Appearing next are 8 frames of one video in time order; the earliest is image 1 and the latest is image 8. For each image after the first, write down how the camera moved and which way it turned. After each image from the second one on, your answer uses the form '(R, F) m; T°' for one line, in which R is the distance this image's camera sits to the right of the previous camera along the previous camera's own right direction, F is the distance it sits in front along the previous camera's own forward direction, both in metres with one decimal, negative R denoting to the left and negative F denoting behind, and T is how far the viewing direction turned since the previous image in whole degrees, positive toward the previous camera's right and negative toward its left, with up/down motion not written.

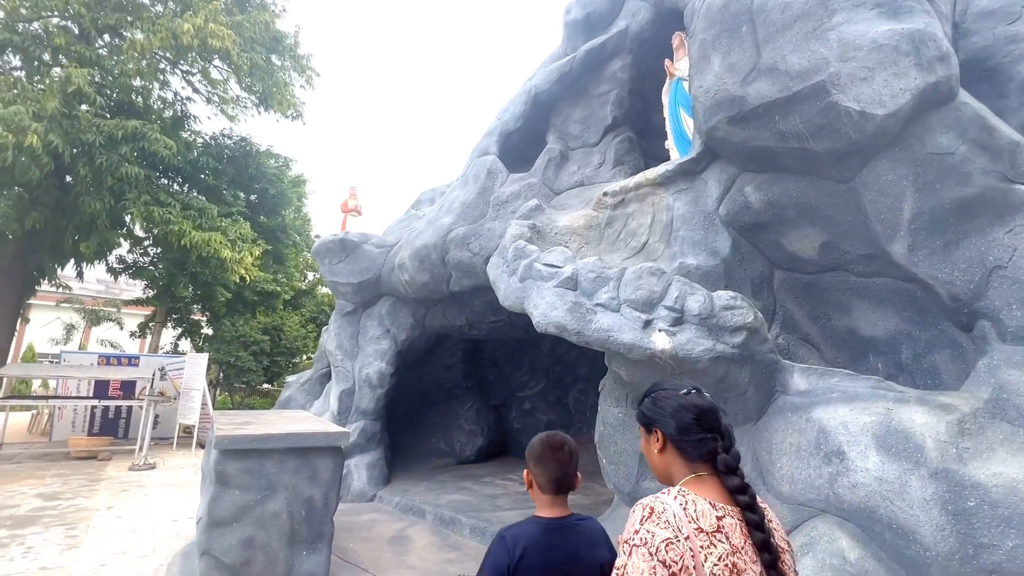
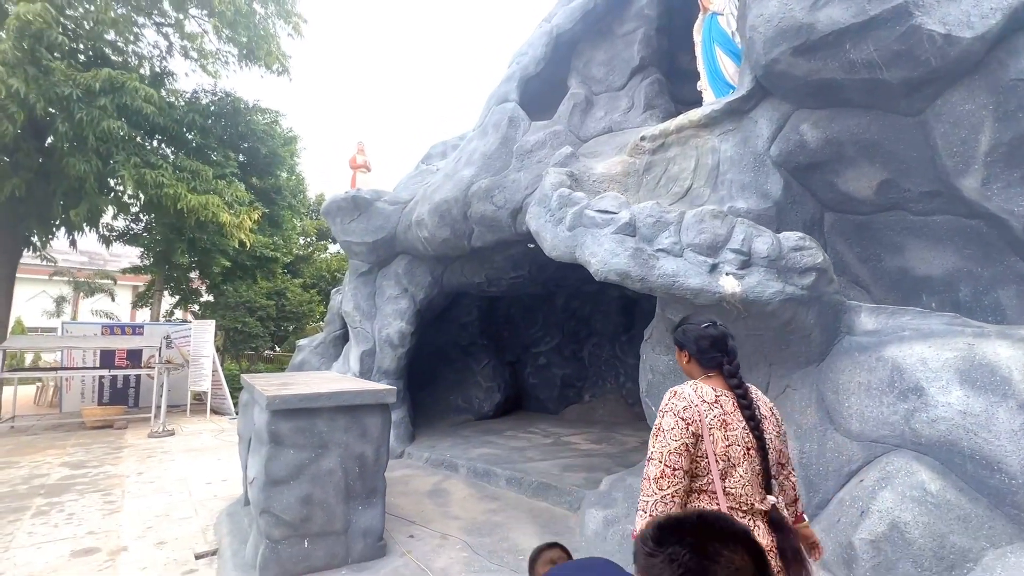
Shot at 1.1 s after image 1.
(-0.4, +0.1) m; +1°
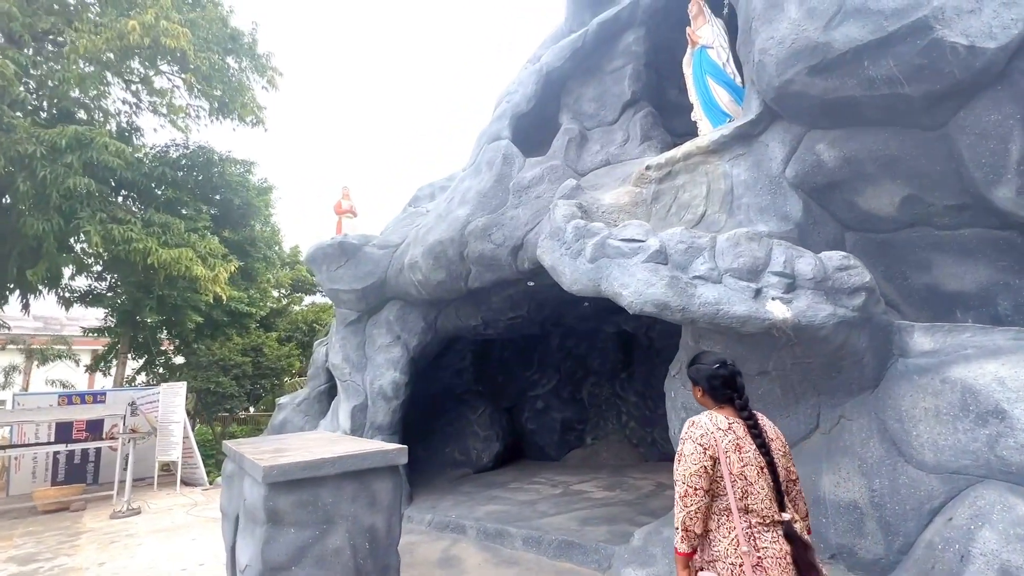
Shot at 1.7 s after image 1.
(-0.3, +0.2) m; +3°
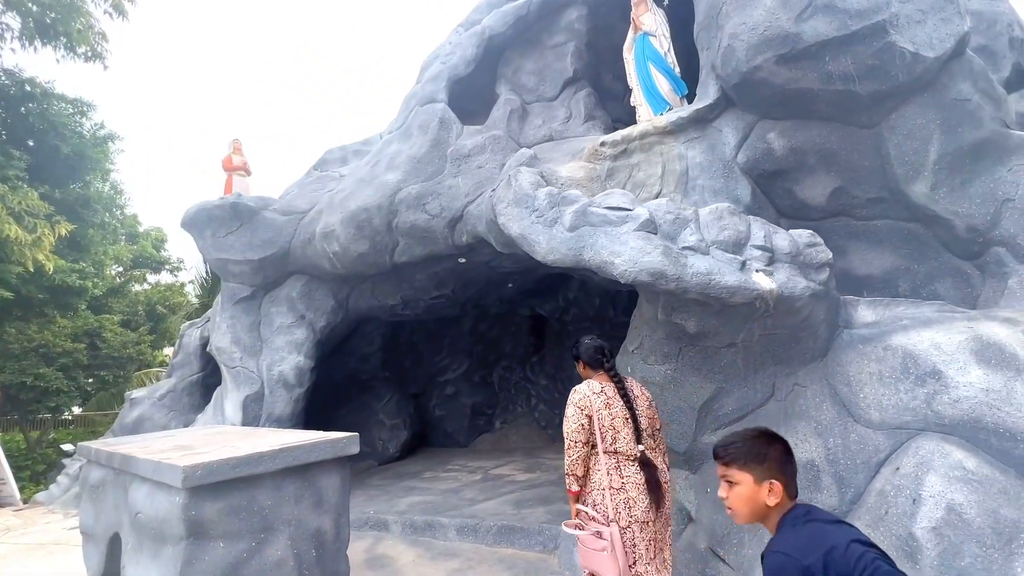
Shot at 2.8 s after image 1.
(-0.5, +0.3) m; +15°
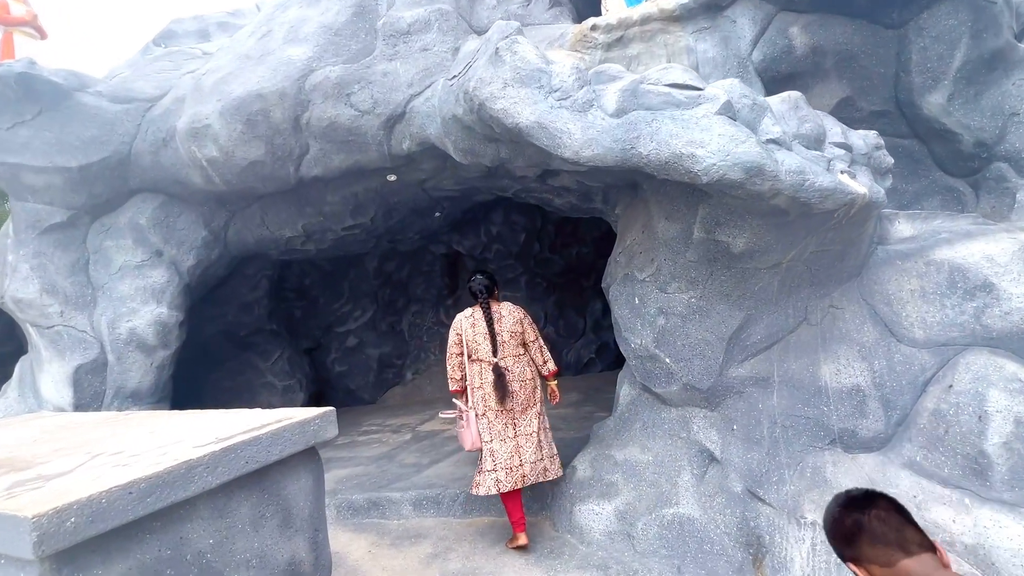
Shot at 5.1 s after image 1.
(-0.7, +0.8) m; +16°
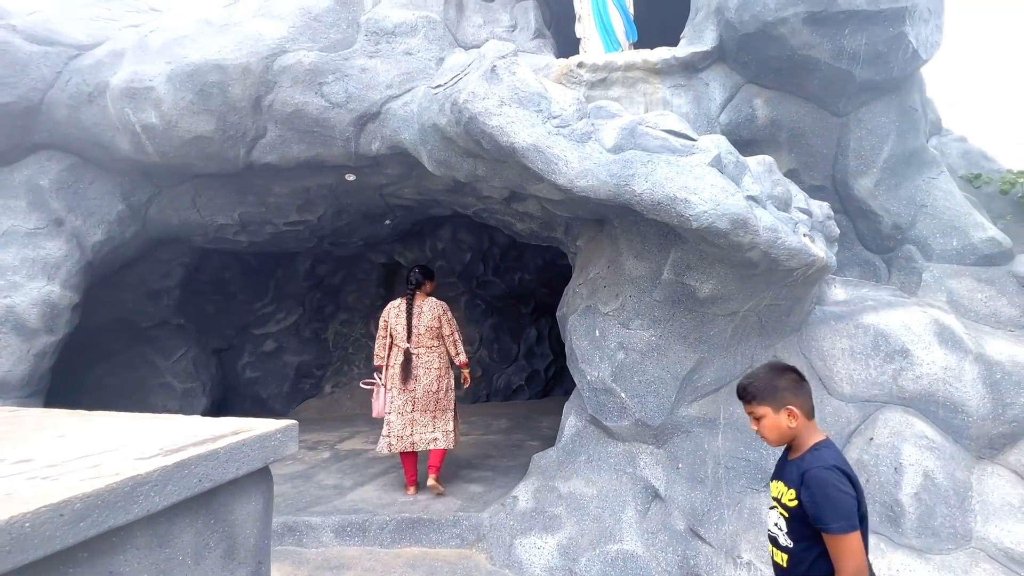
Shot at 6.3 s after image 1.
(-0.3, +0.1) m; +9°
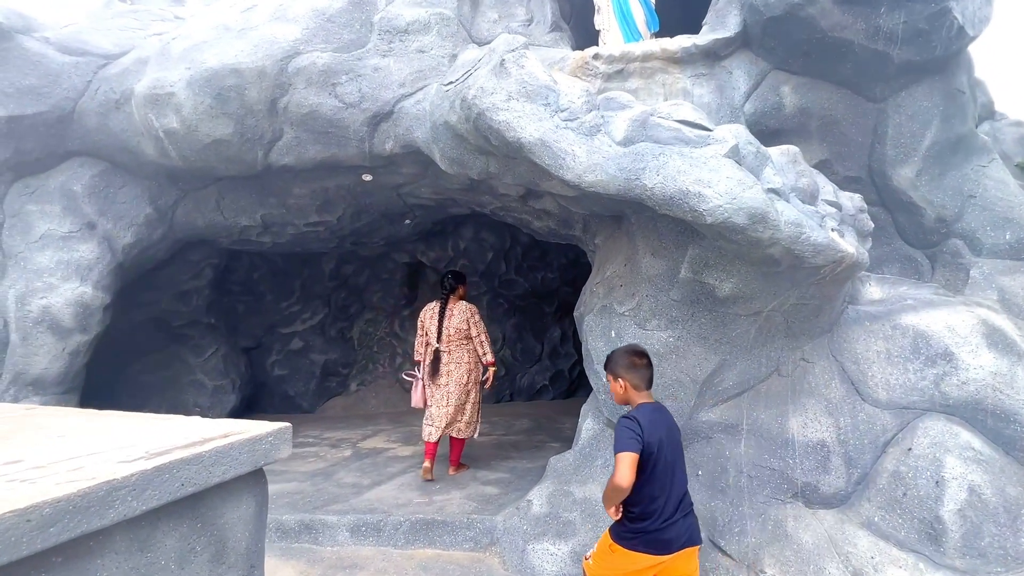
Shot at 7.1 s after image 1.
(+0.1, +0.1) m; -4°
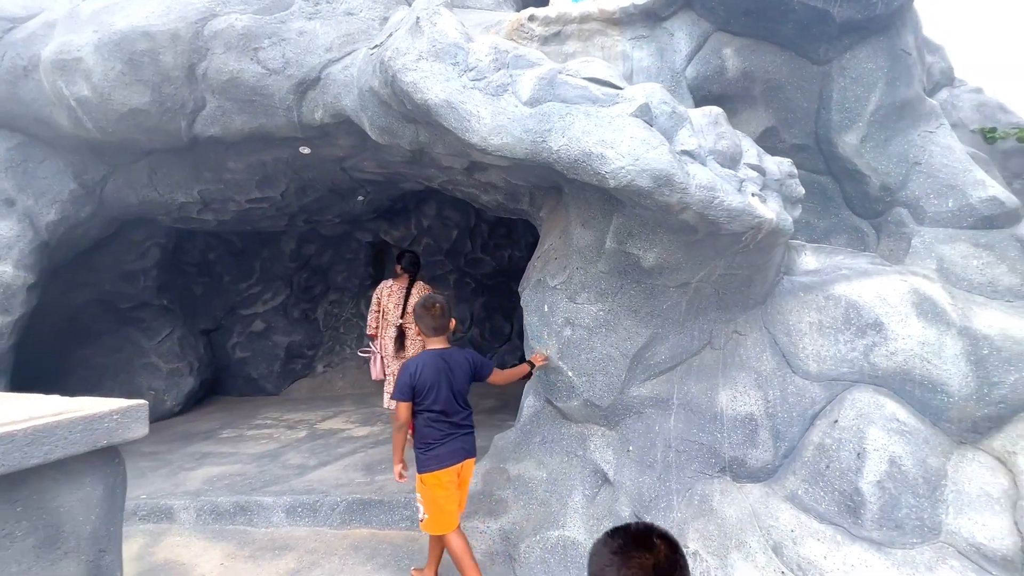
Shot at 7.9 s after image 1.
(+0.4, +0.1) m; +1°
